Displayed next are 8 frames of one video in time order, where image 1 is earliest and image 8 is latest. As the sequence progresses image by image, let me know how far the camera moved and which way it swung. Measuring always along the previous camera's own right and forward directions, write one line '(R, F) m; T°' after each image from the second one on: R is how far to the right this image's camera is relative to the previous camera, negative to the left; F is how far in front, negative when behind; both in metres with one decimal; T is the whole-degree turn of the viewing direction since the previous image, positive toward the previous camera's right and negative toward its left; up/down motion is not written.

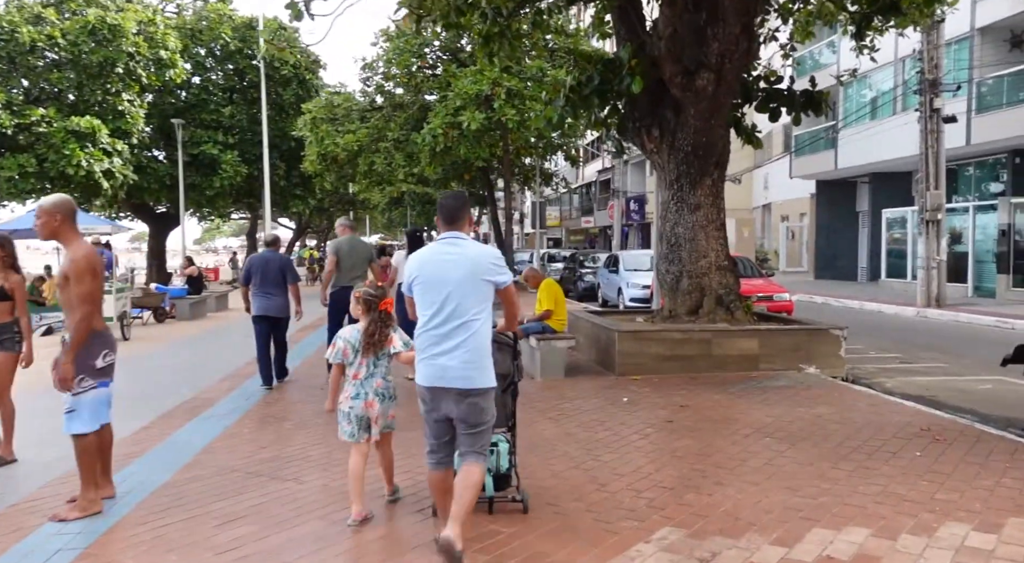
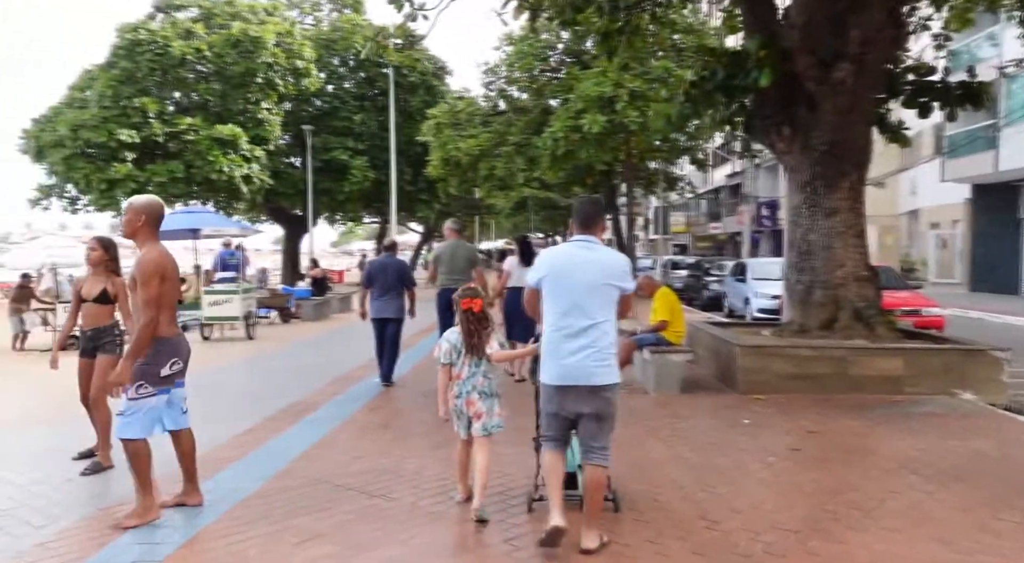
(+0.1, +0.4) m; -9°
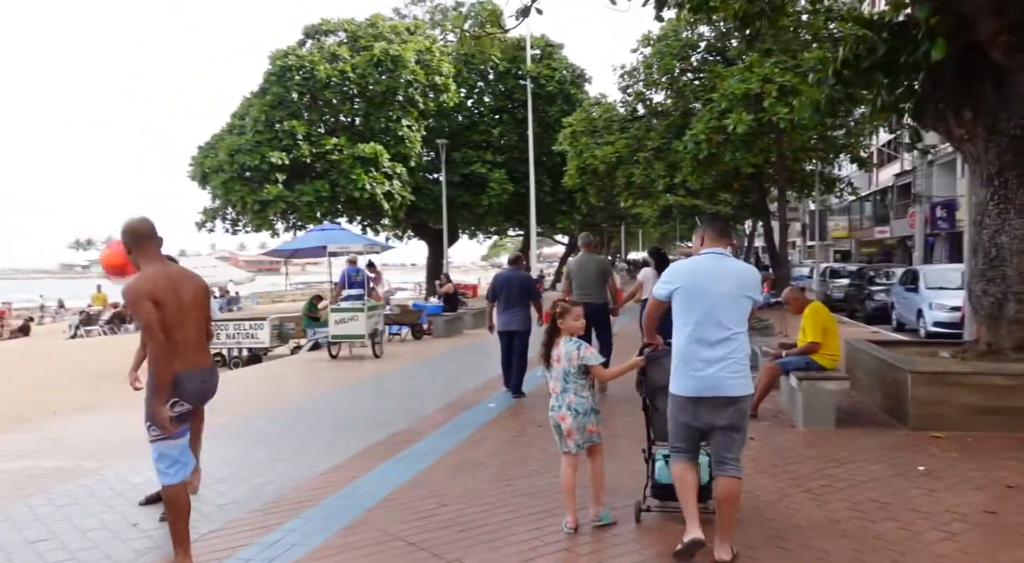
(+0.3, +0.8) m; -11°
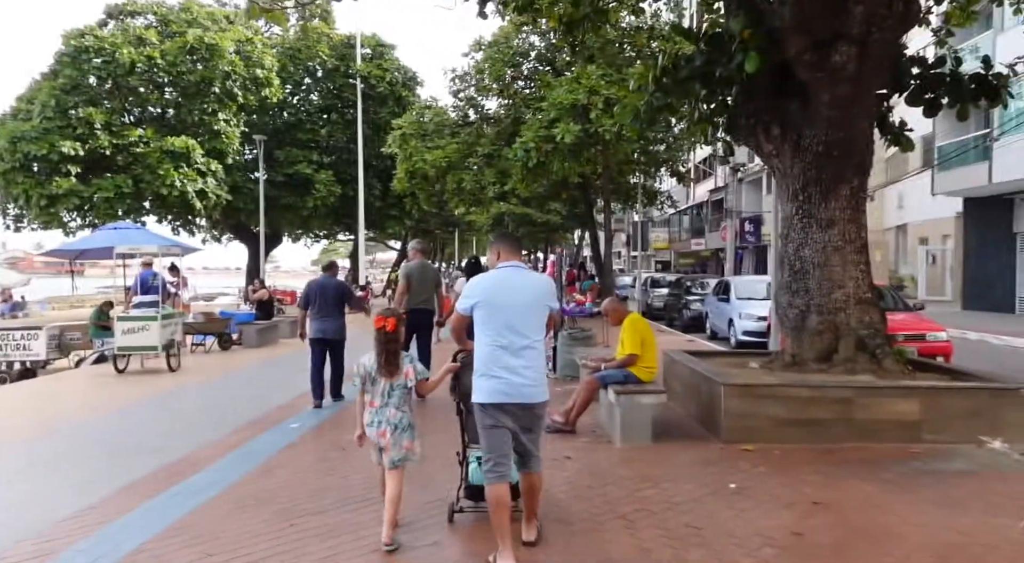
(+0.3, +0.5) m; +12°
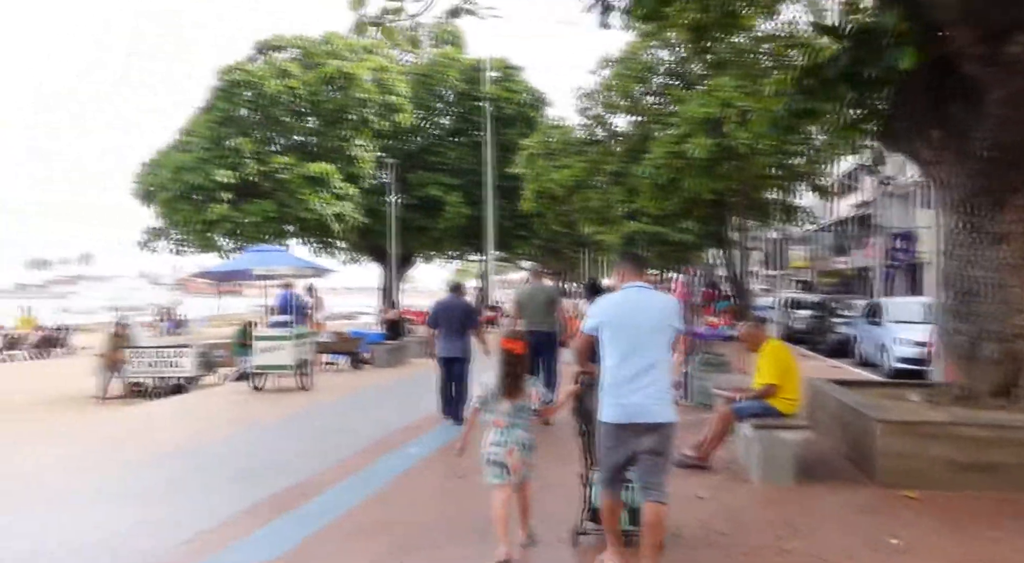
(0.0, +0.4) m; -9°
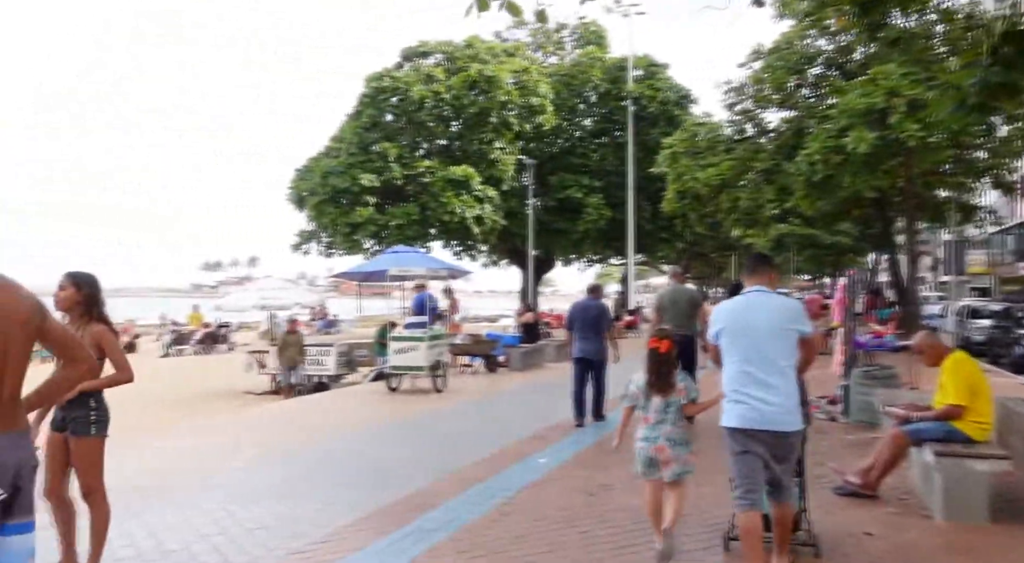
(0.0, +0.5) m; -10°
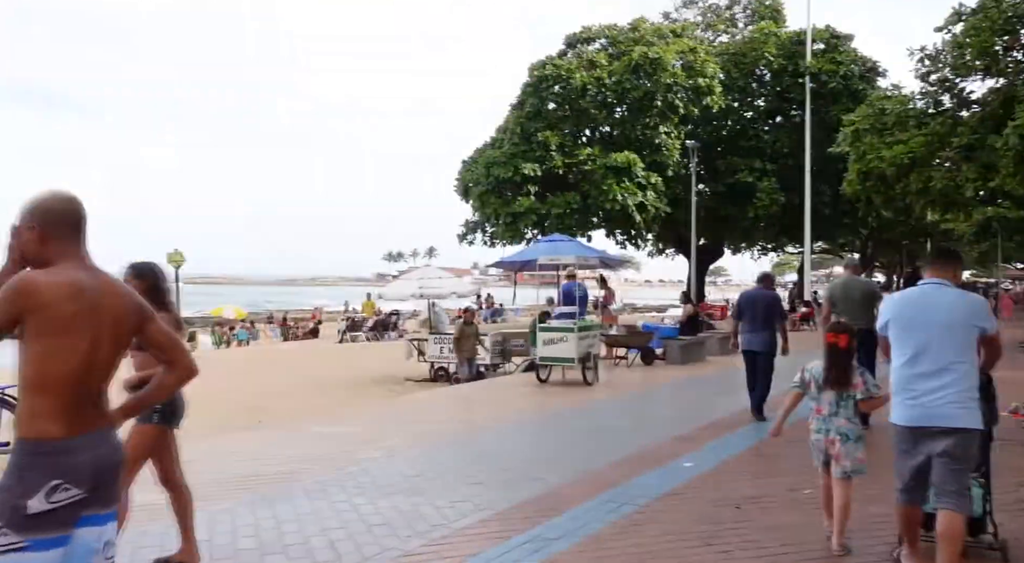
(+0.2, +0.4) m; -12°
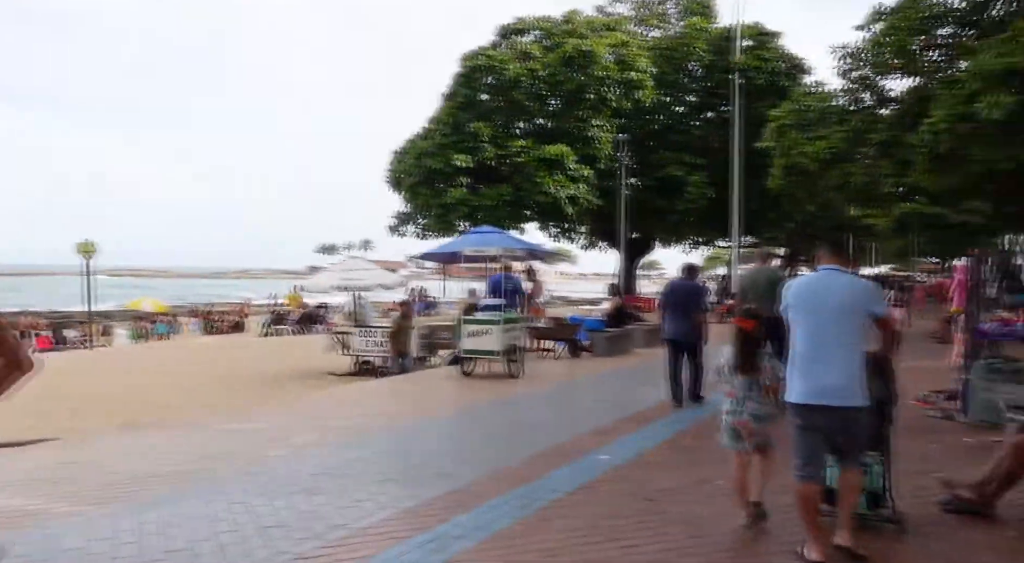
(+0.2, +0.2) m; +4°
